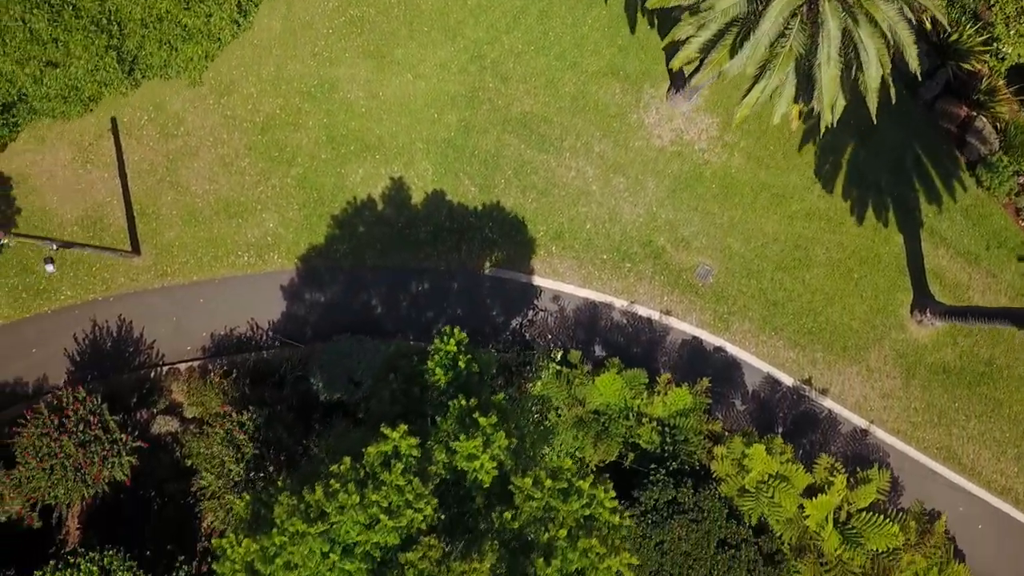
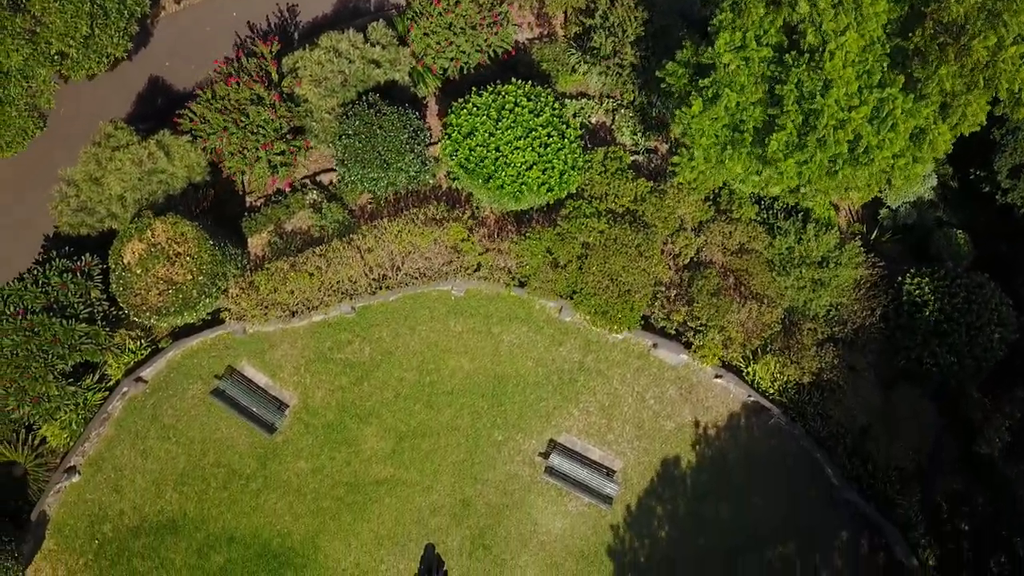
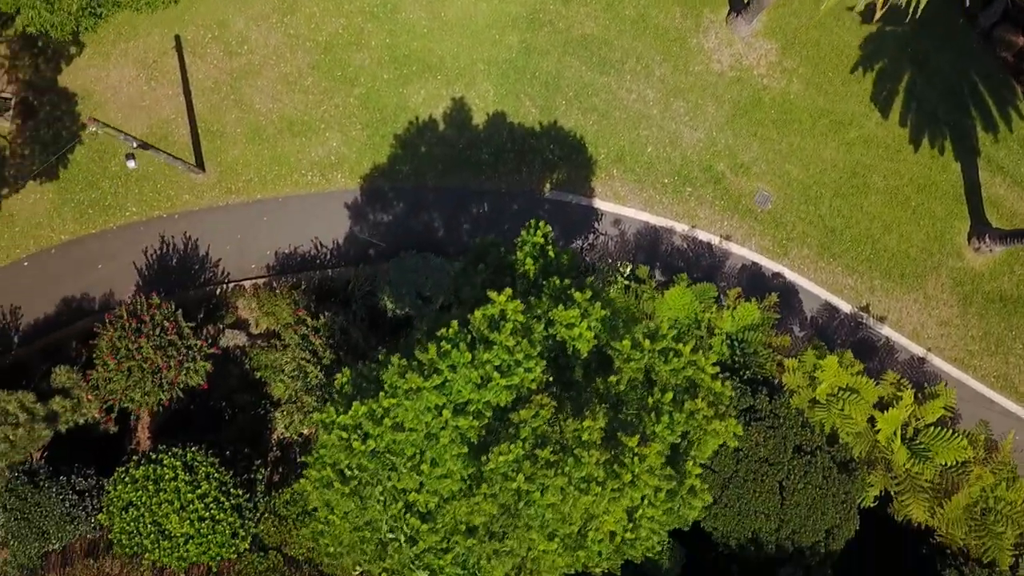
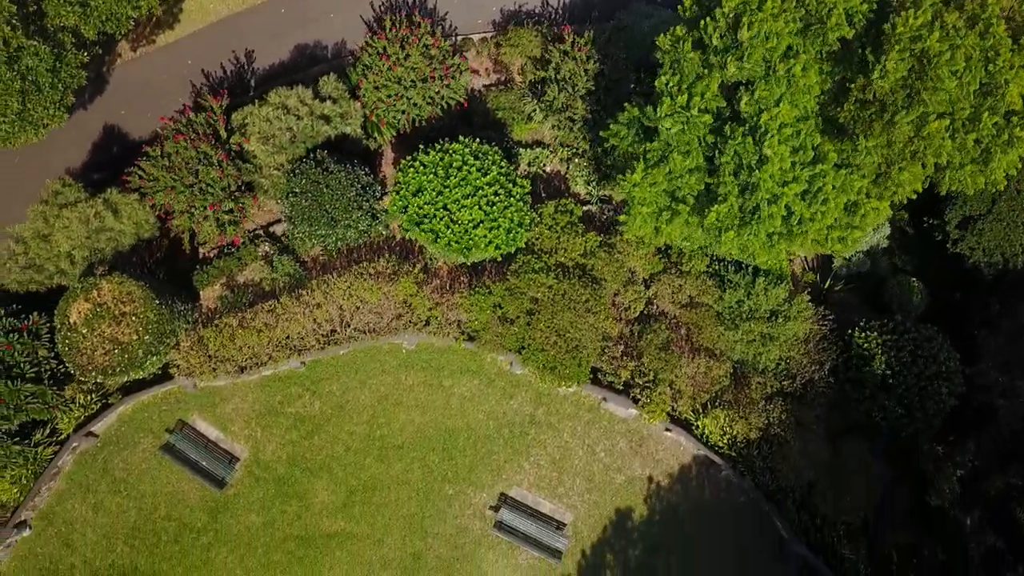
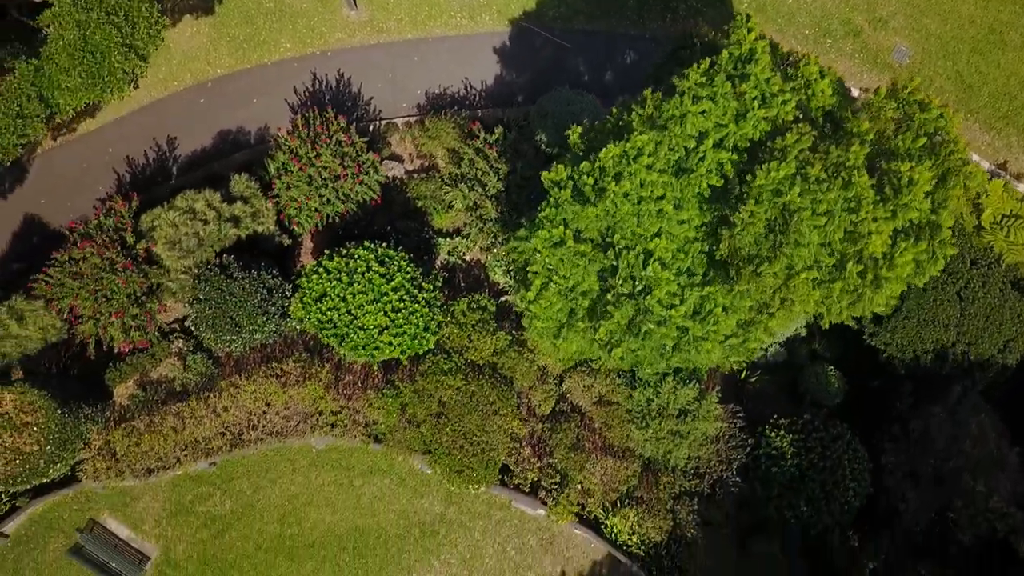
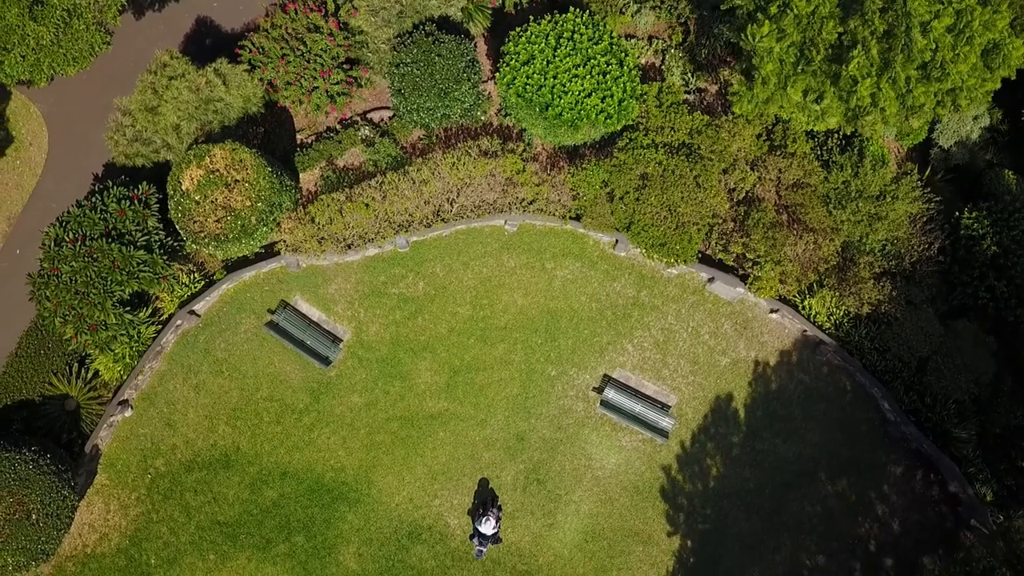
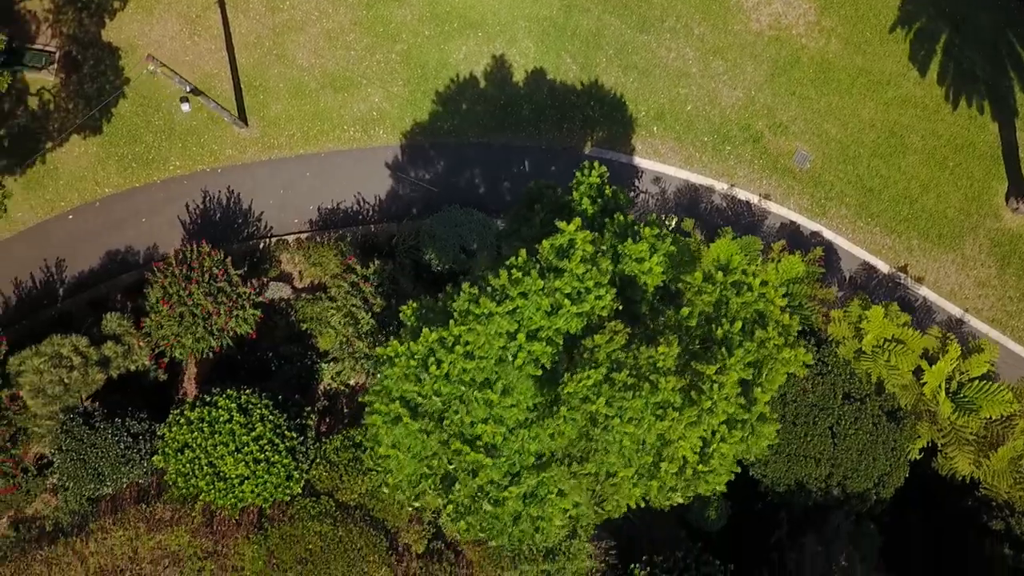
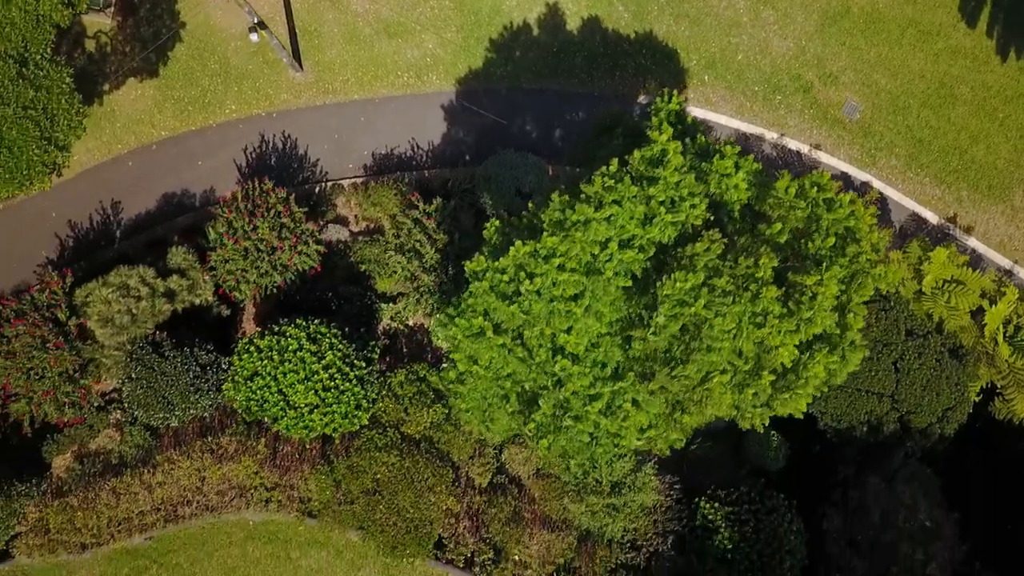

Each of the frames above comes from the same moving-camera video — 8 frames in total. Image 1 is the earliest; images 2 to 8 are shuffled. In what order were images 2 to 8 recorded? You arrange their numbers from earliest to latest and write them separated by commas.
3, 7, 8, 5, 4, 2, 6
